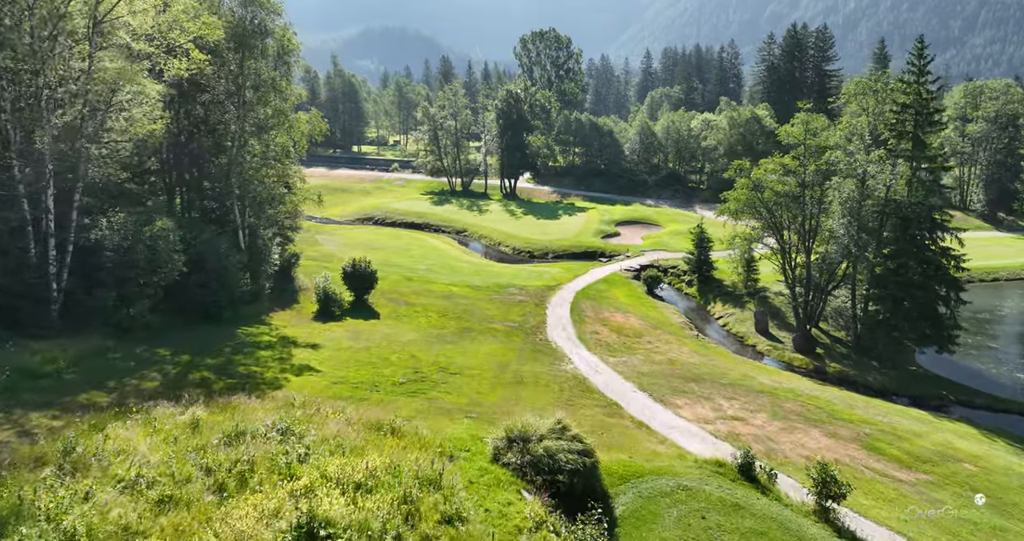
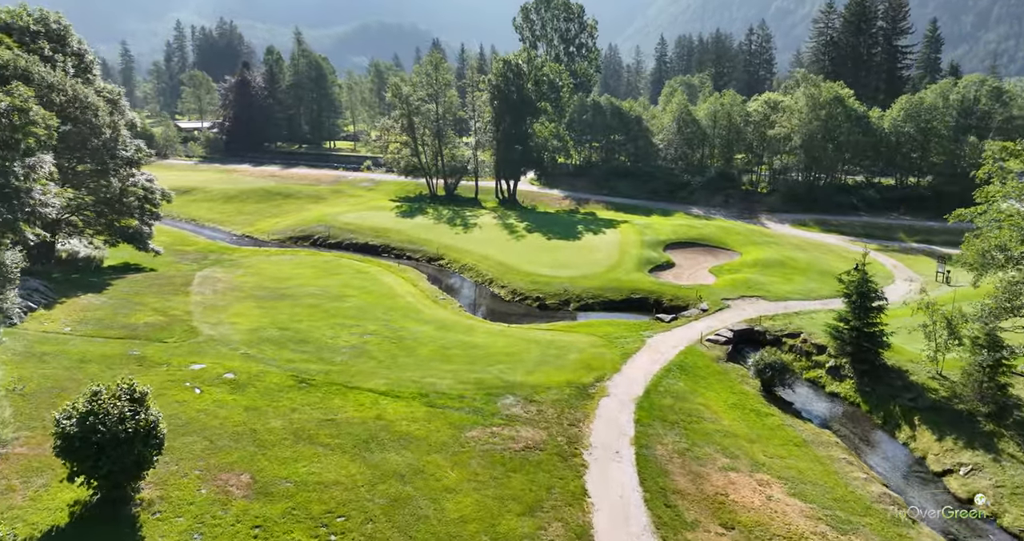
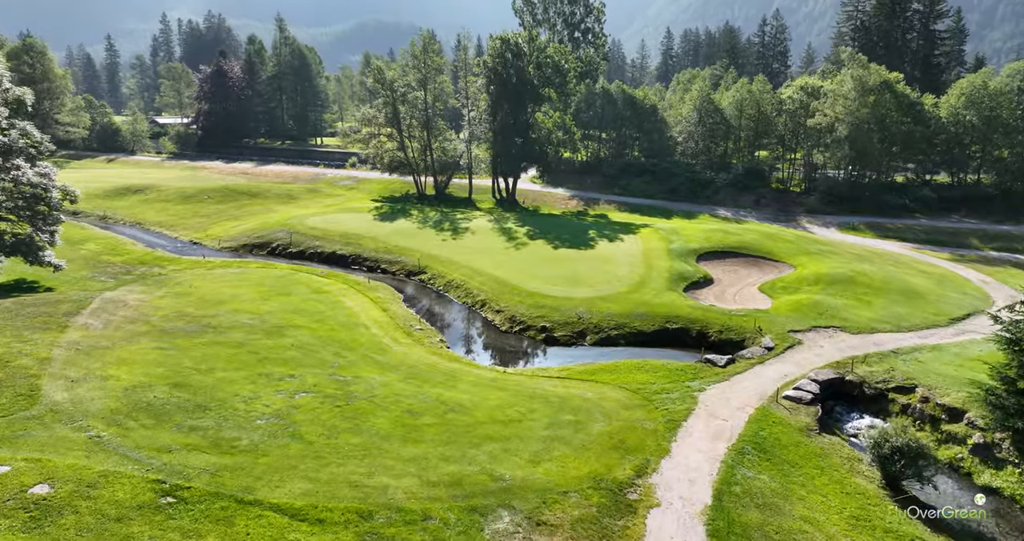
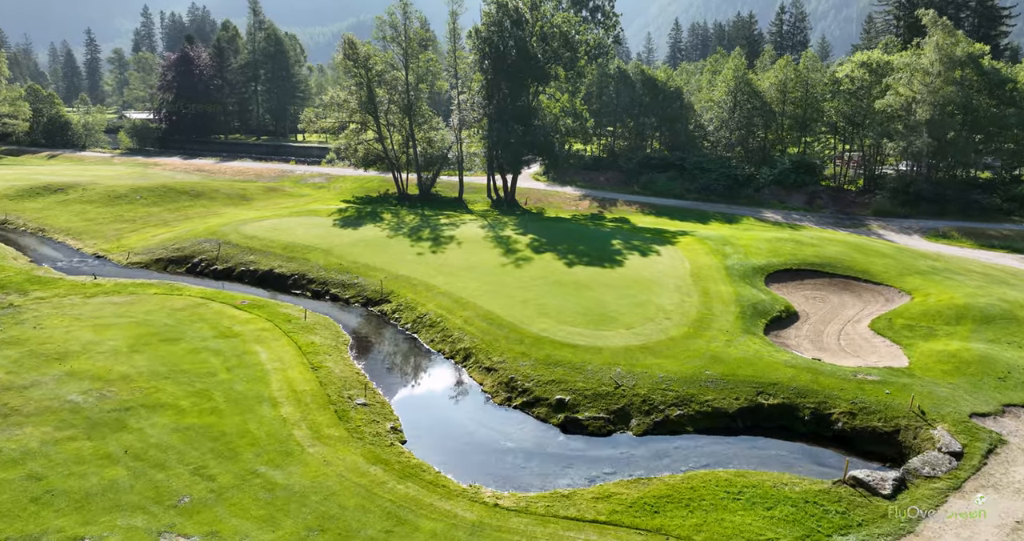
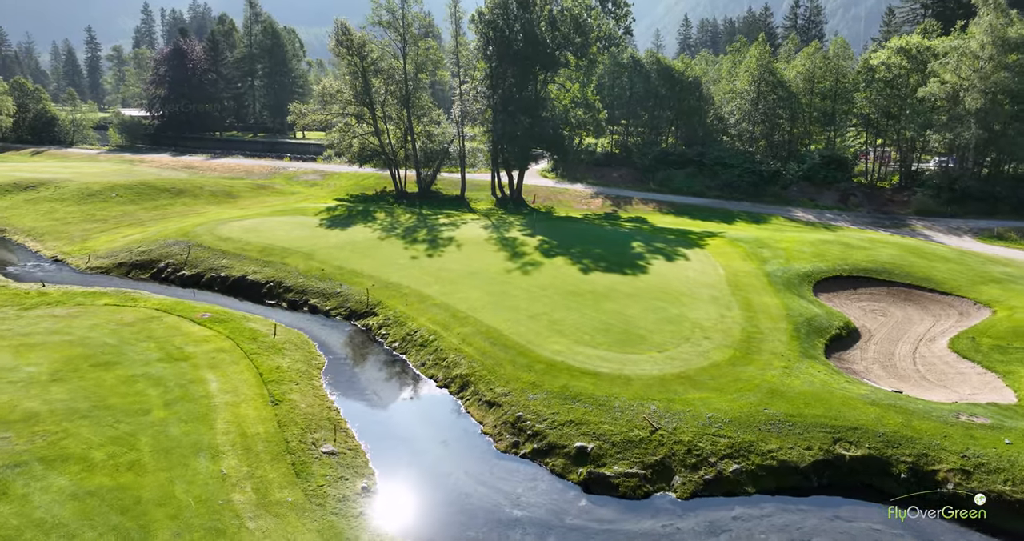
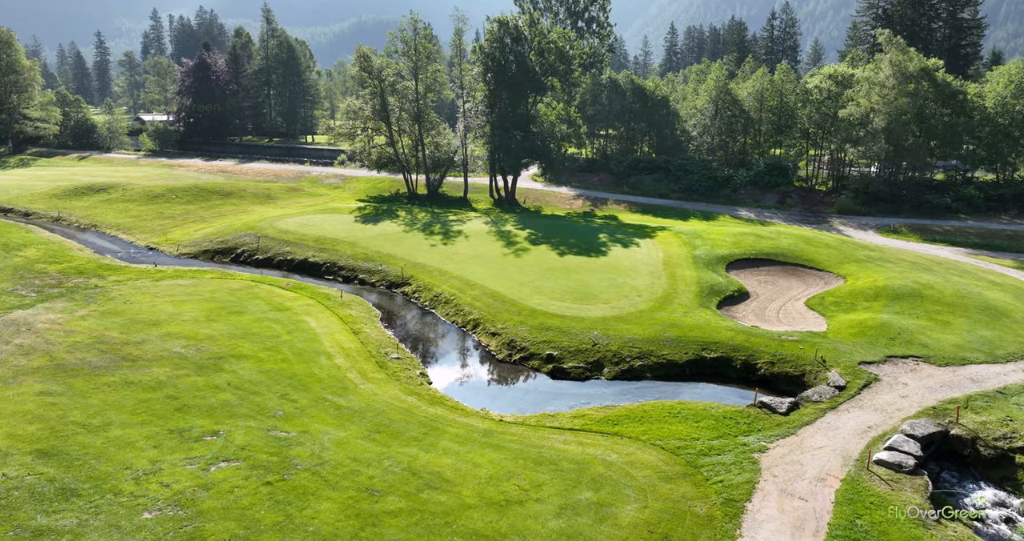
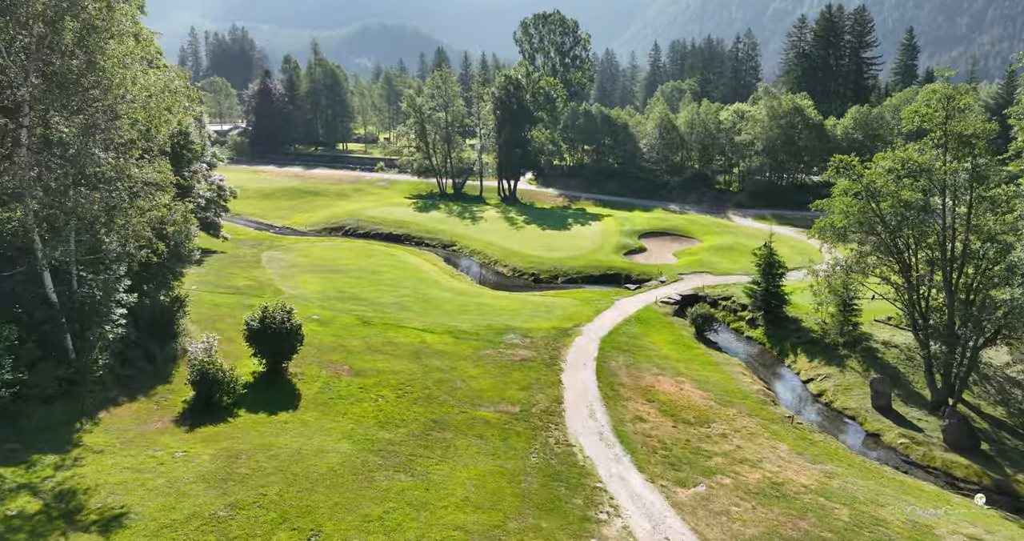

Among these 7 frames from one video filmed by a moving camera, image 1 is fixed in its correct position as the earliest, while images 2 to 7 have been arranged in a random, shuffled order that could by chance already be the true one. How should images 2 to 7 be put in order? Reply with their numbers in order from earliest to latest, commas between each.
7, 2, 3, 6, 4, 5
